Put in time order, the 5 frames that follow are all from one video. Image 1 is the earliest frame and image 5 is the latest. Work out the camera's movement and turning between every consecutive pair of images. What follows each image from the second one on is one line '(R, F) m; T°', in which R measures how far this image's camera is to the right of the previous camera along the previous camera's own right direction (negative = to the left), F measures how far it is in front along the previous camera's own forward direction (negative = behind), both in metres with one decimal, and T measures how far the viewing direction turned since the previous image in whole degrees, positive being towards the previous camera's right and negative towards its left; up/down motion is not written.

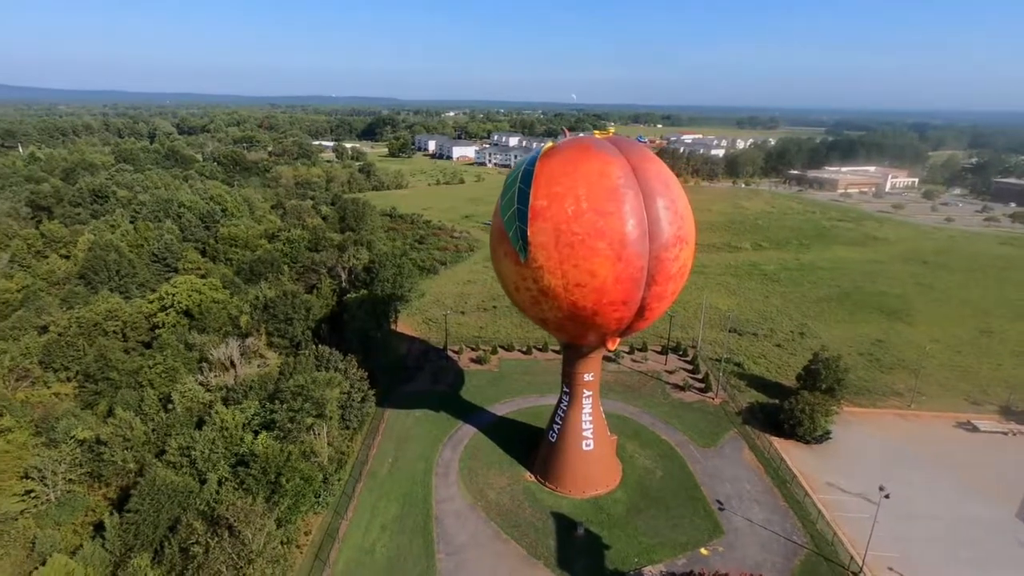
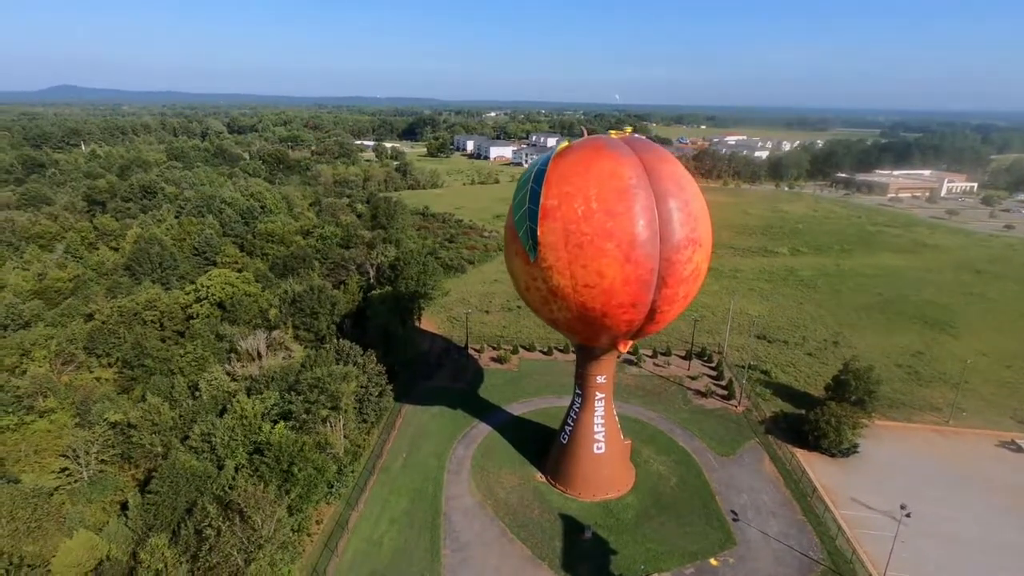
(+0.8, 0.0) m; -4°
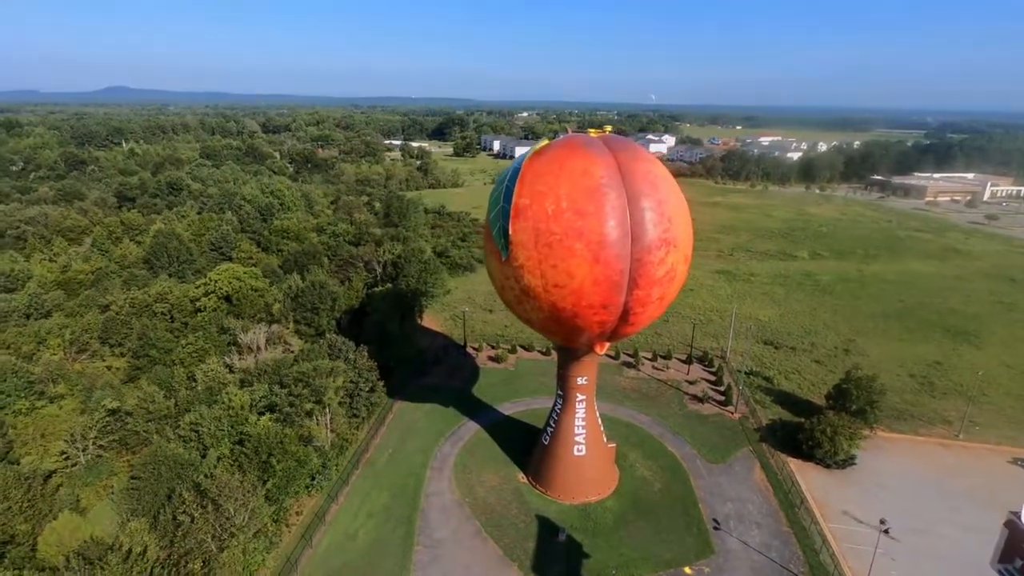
(+1.7, +0.1) m; -3°
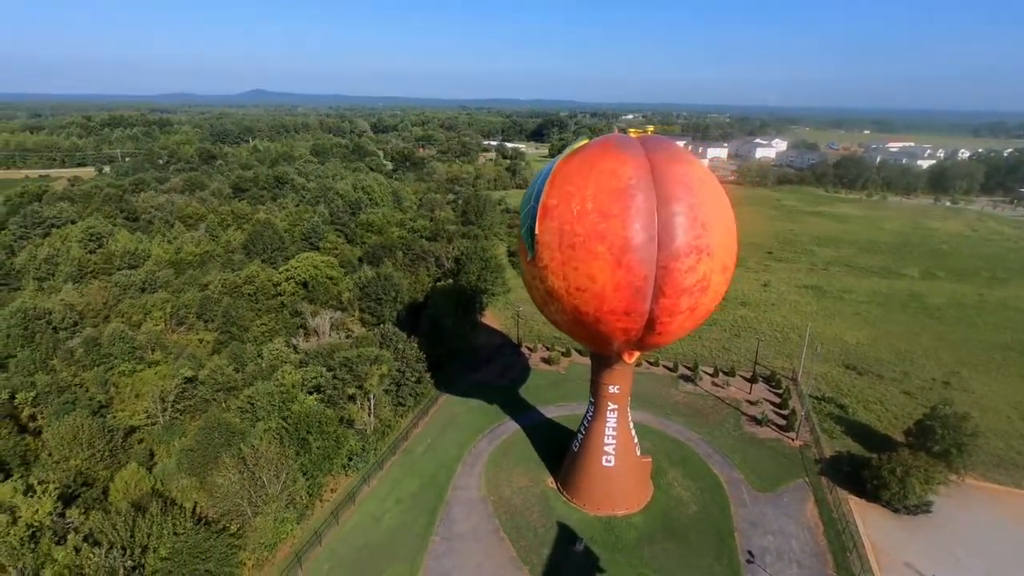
(+2.0, +0.3) m; -10°
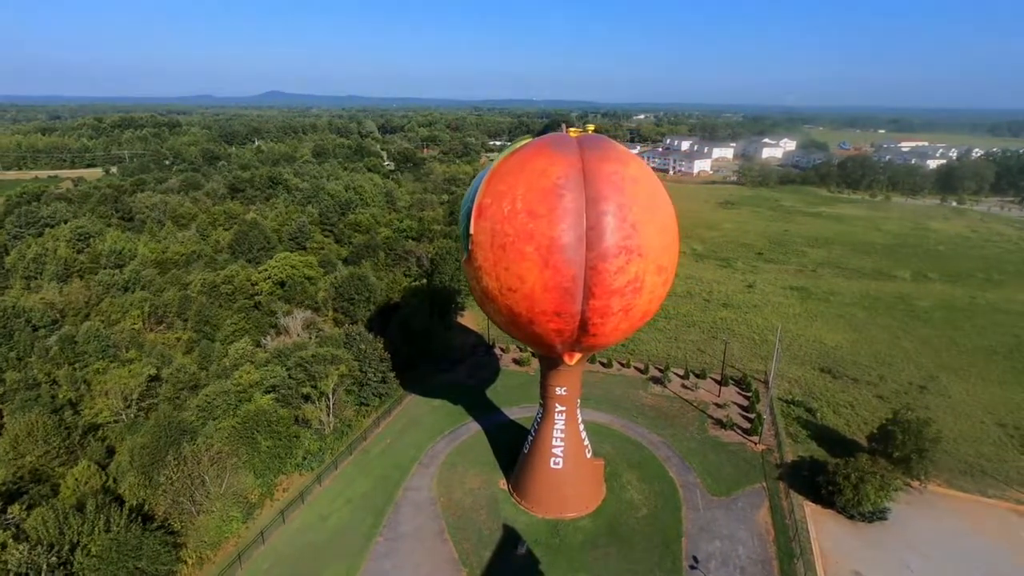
(+2.1, +0.1) m; -1°
